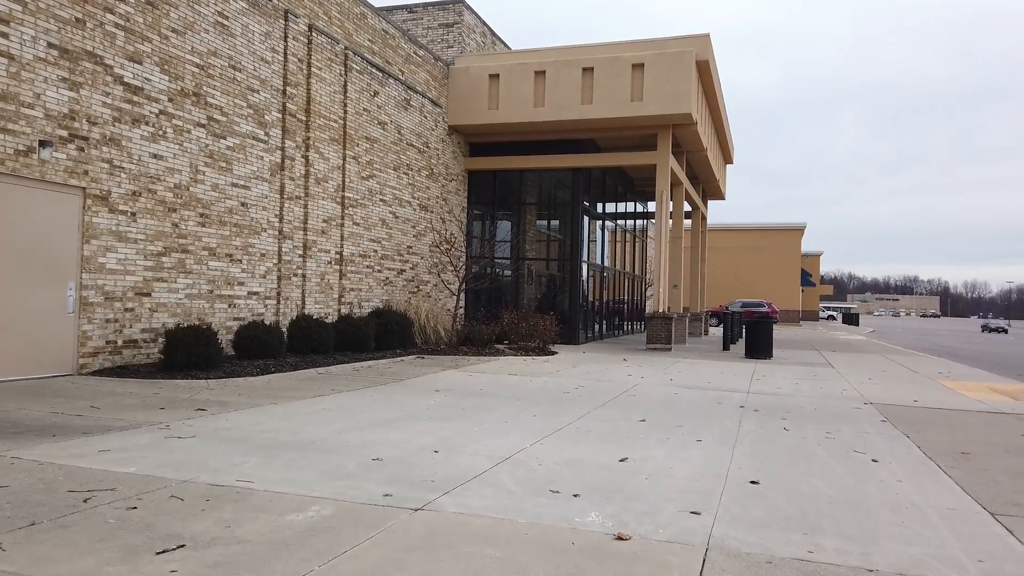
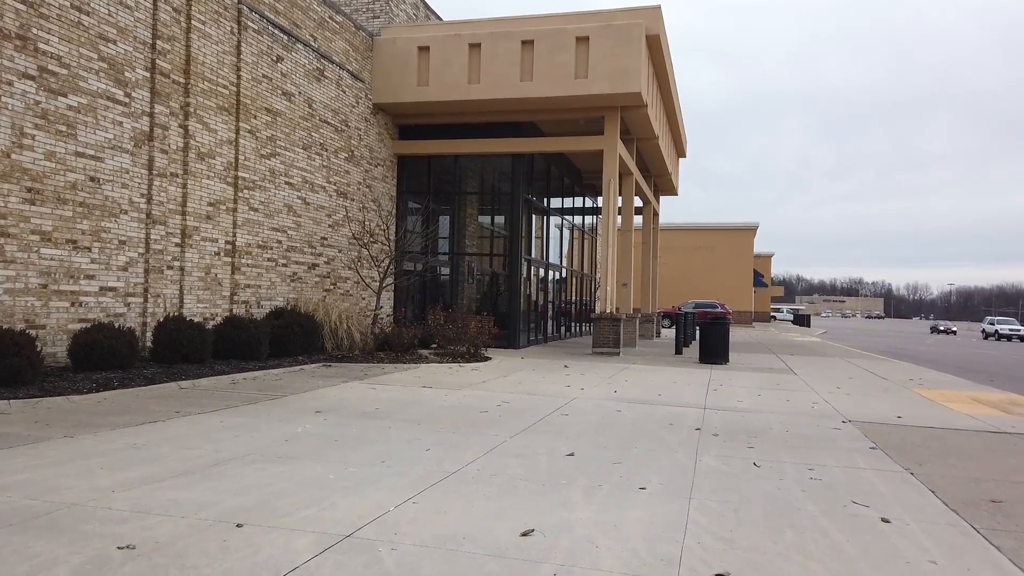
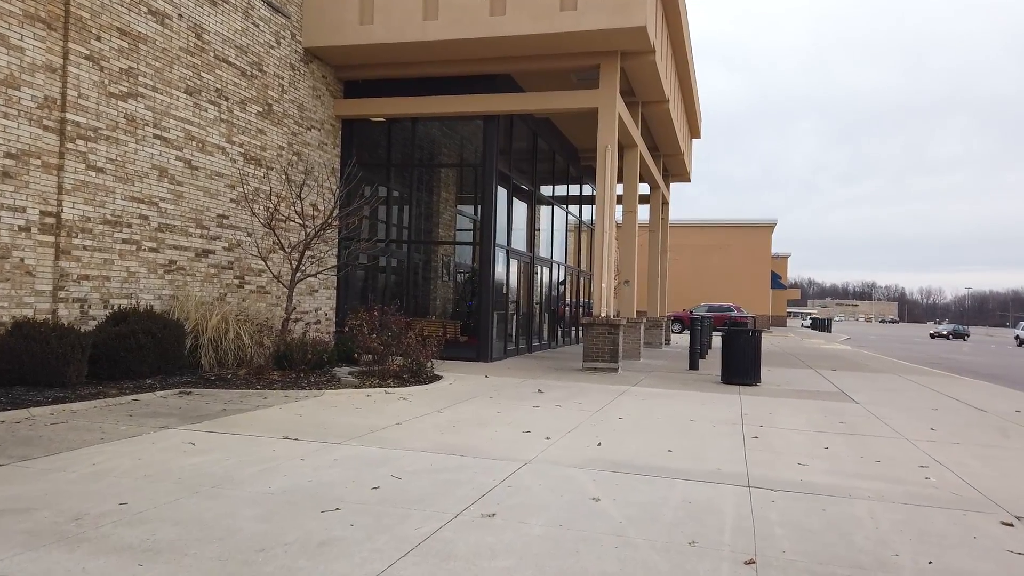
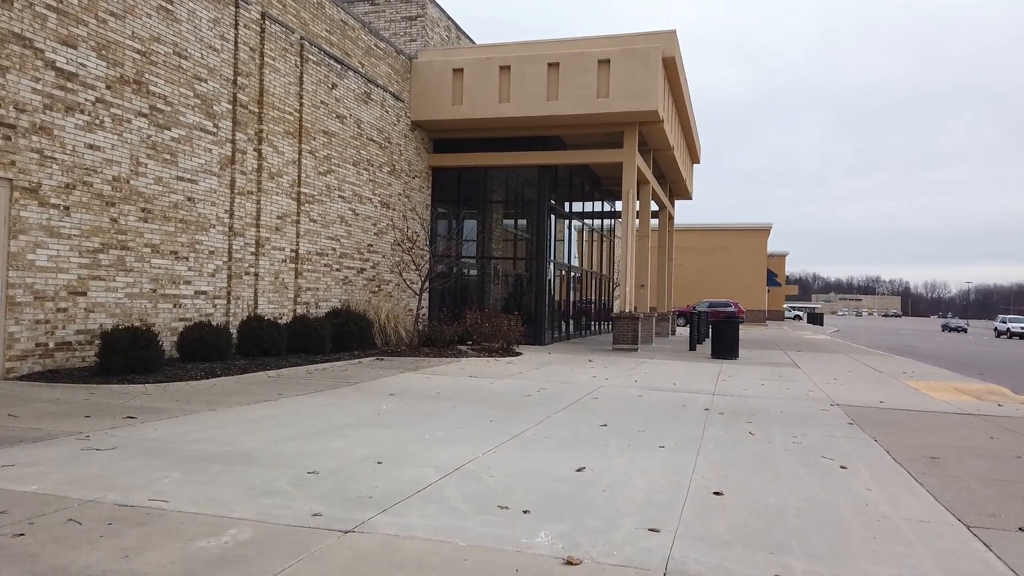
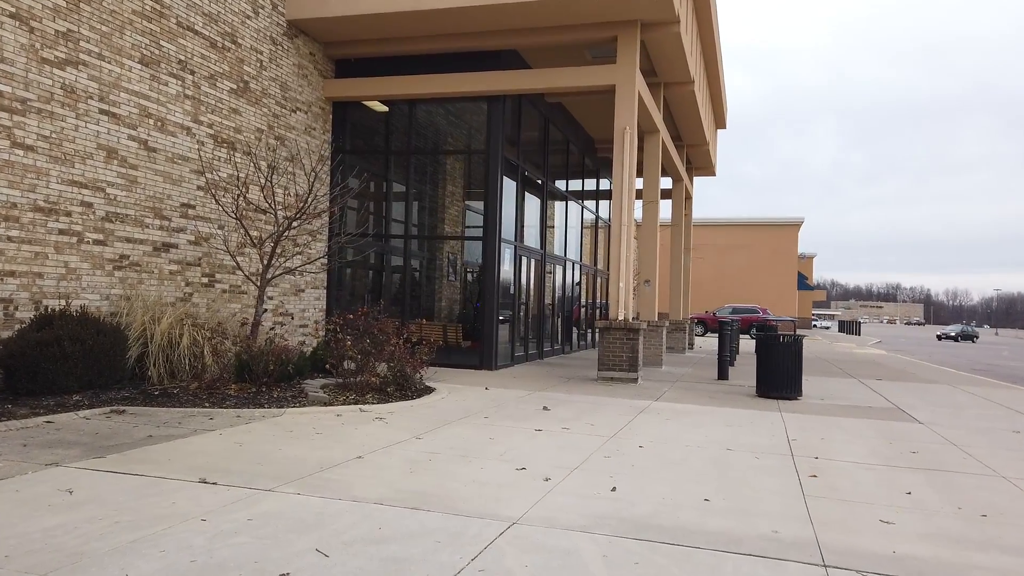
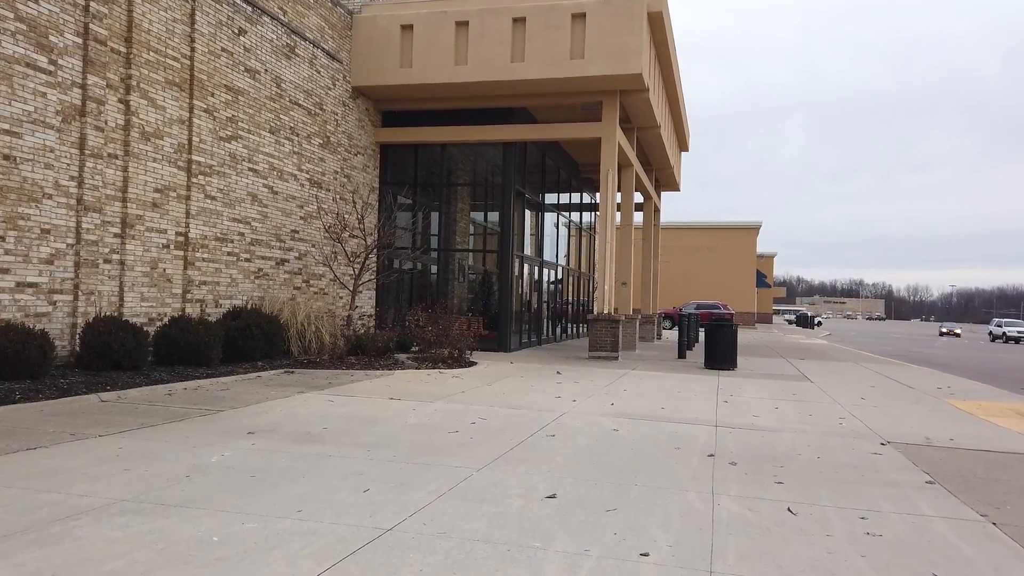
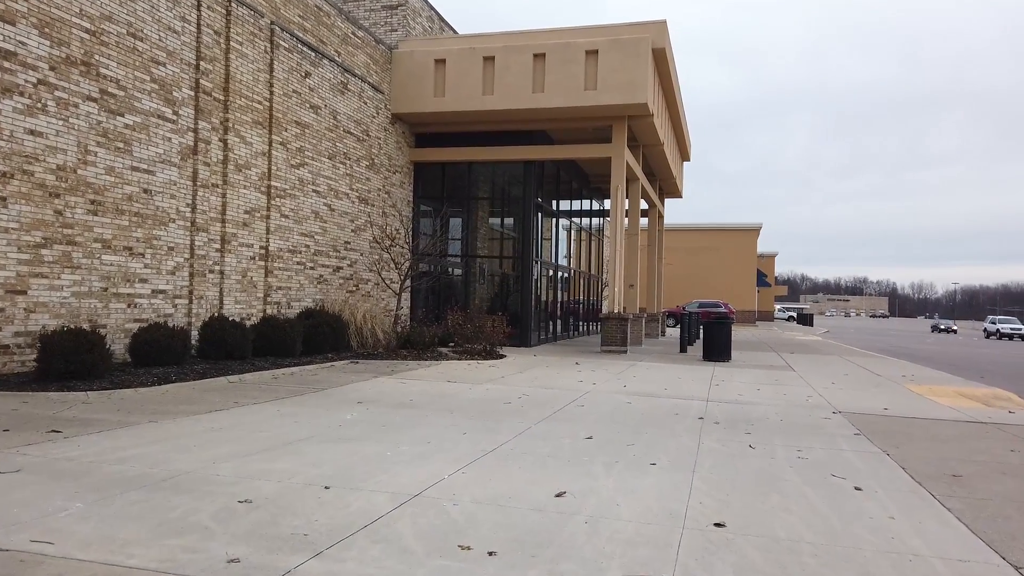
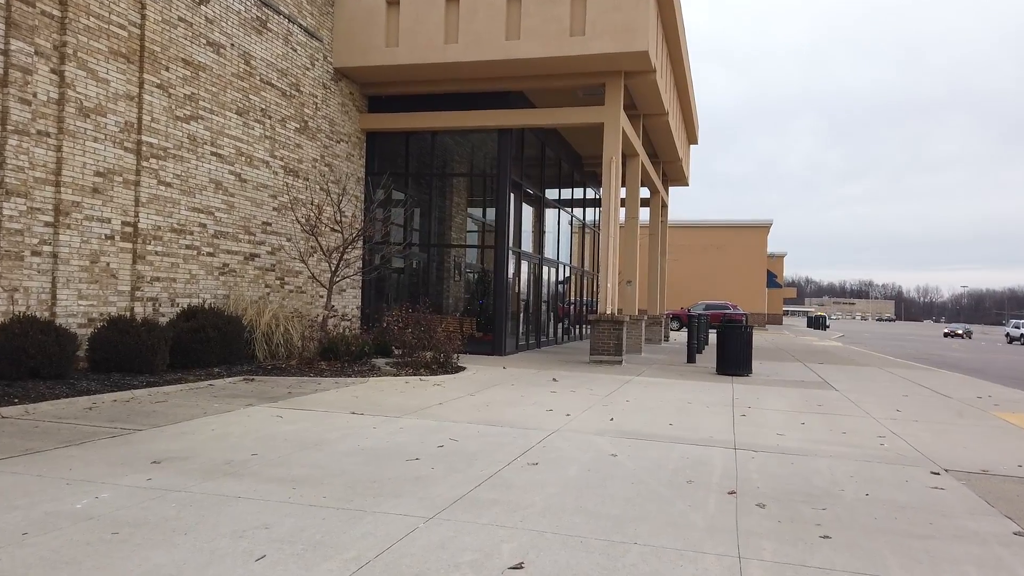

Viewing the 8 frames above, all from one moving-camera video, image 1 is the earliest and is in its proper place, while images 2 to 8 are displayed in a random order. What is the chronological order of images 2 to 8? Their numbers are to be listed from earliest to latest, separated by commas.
4, 7, 2, 6, 8, 3, 5
